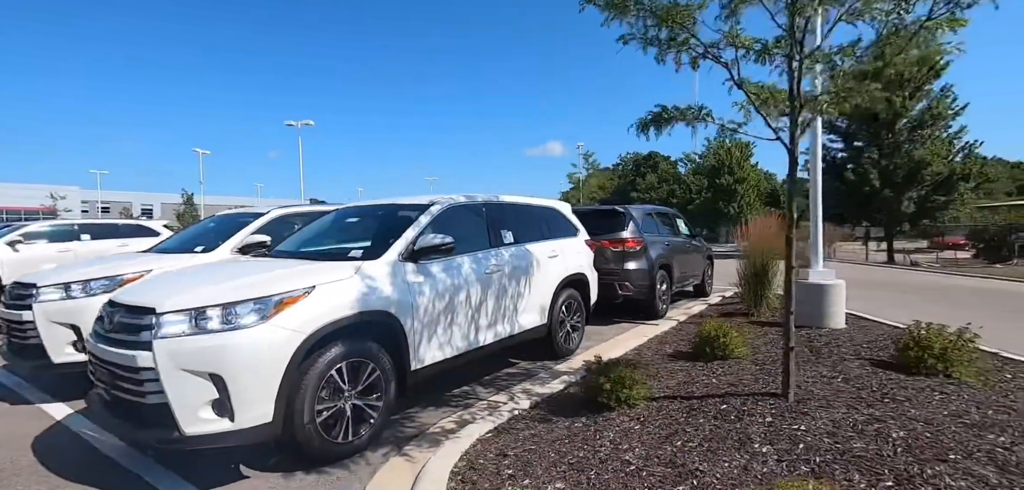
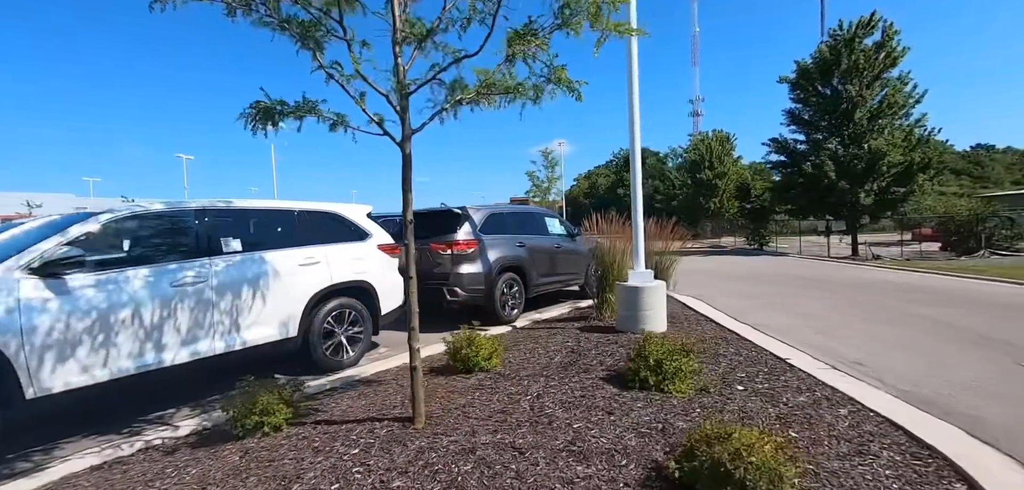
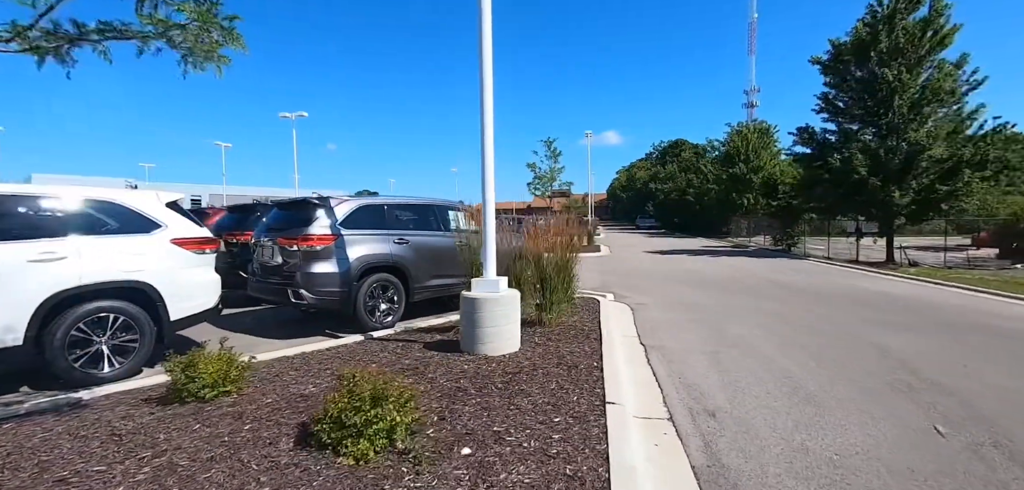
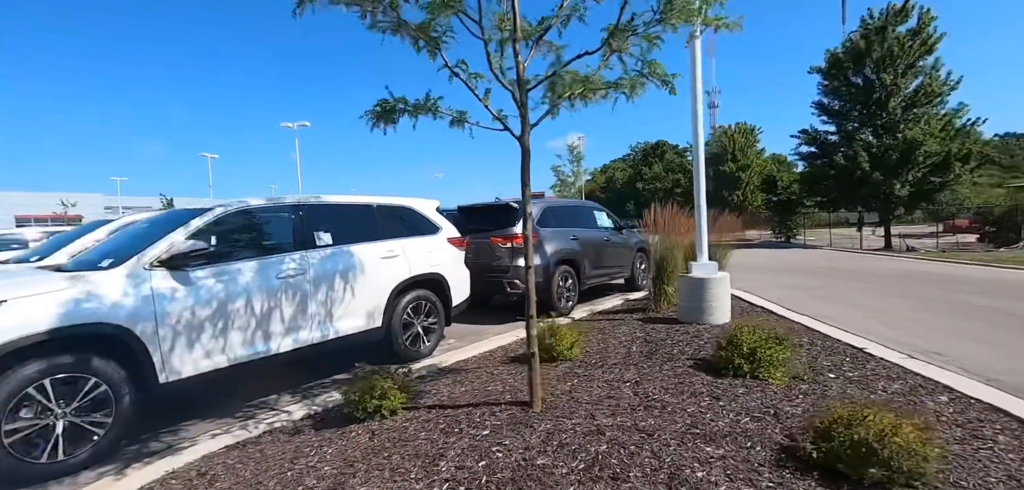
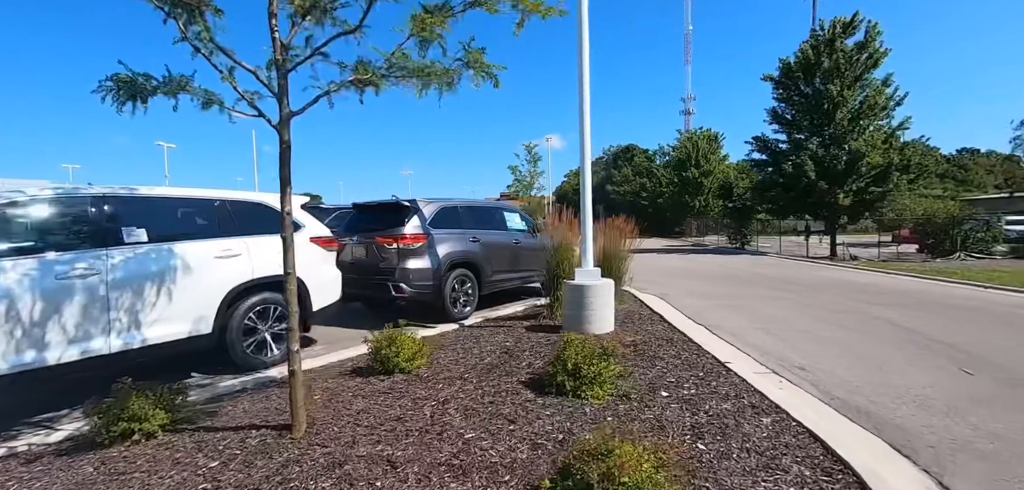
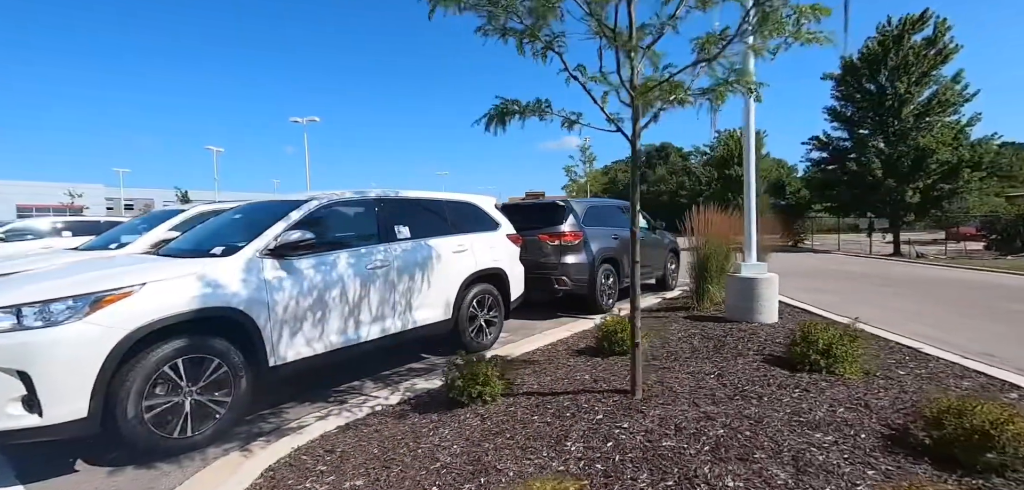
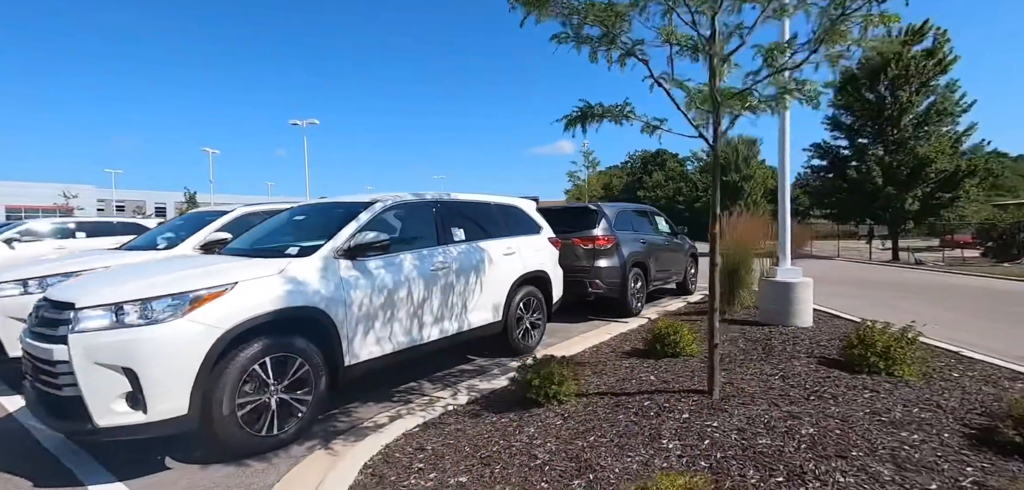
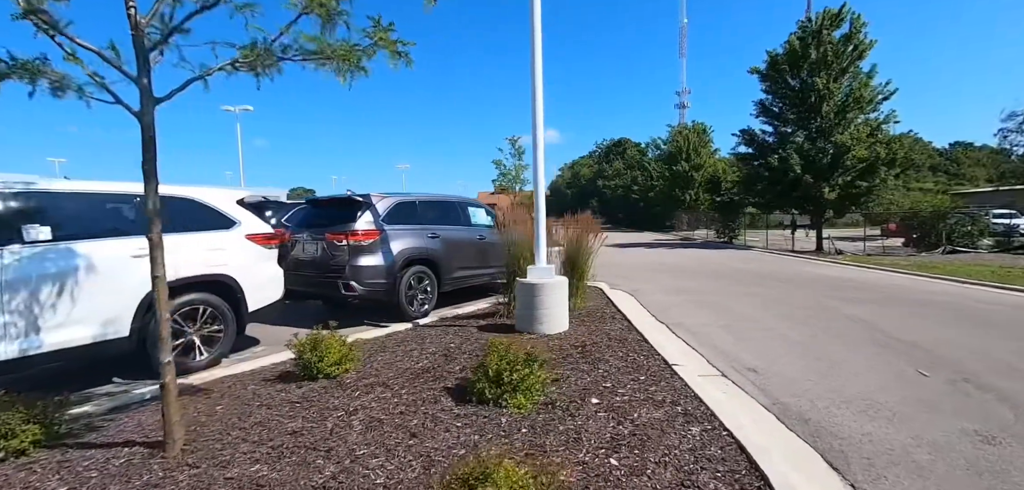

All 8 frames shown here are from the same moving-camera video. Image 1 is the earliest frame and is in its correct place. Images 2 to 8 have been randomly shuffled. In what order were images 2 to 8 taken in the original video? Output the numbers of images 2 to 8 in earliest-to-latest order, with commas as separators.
7, 6, 4, 2, 5, 8, 3
